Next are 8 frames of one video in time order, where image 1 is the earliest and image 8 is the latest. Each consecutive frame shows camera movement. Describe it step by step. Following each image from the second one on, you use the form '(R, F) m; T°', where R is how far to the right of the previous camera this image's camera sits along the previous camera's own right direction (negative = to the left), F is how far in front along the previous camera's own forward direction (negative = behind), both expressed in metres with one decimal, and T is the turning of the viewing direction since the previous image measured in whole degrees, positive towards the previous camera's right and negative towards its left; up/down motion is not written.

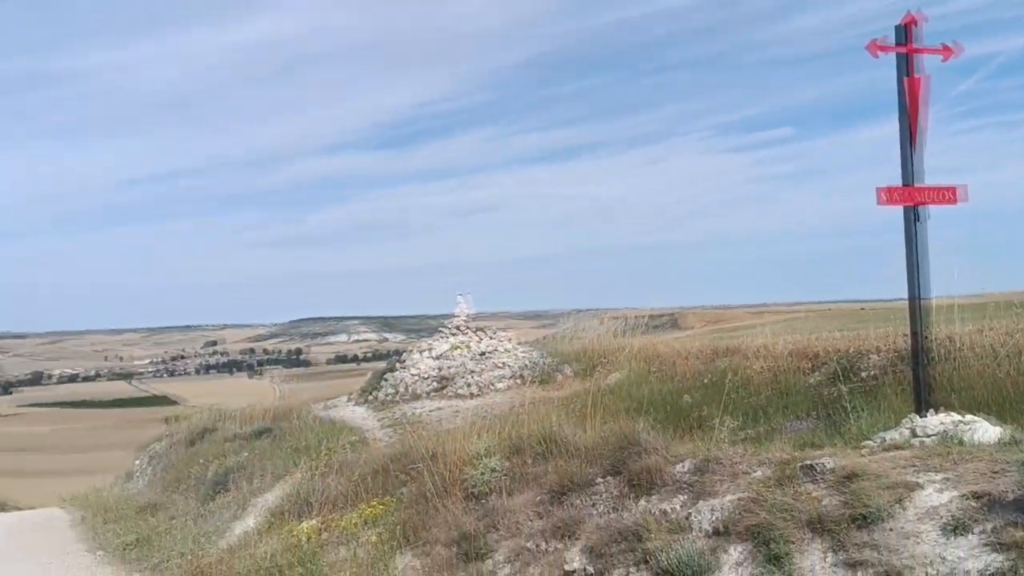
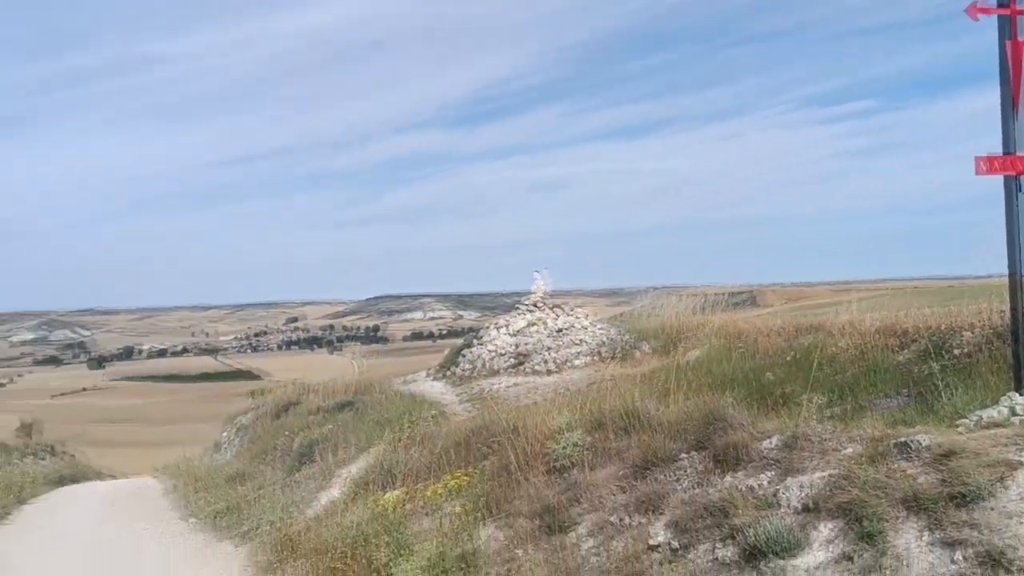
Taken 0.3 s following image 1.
(-0.1, 0.0) m; -5°
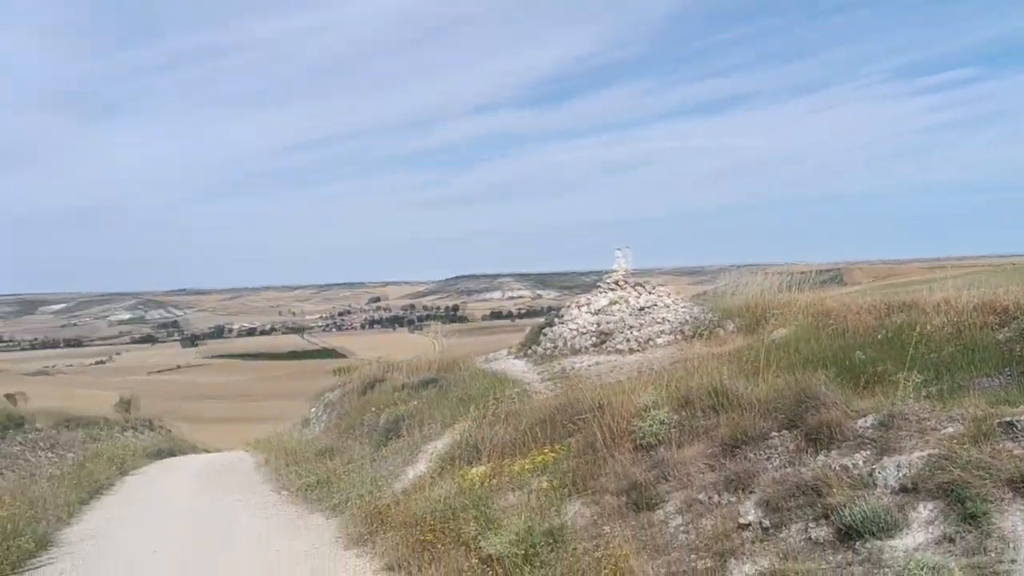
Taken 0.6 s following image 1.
(-0.1, 0.0) m; -5°
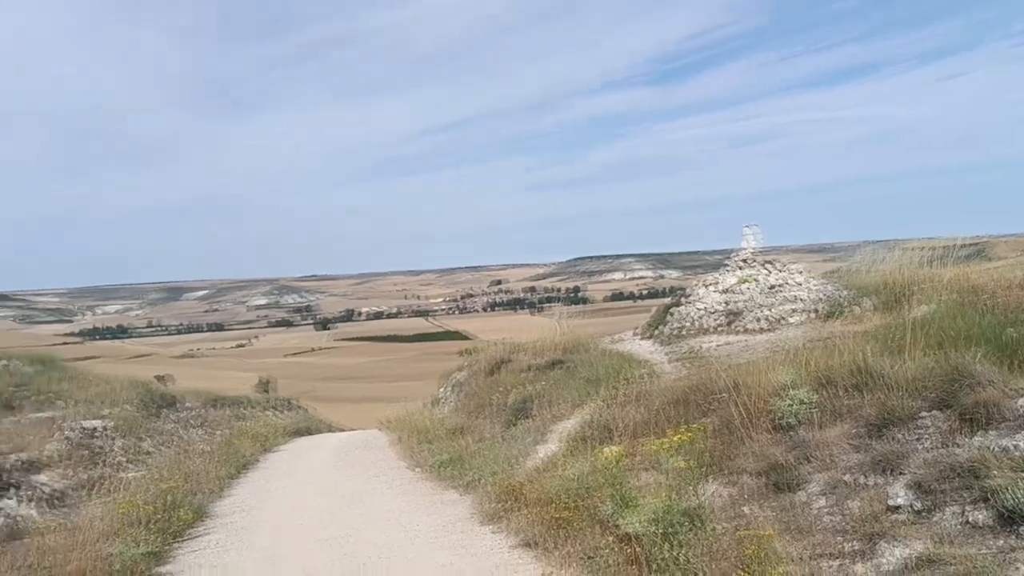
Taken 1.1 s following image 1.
(-0.1, 0.0) m; -8°
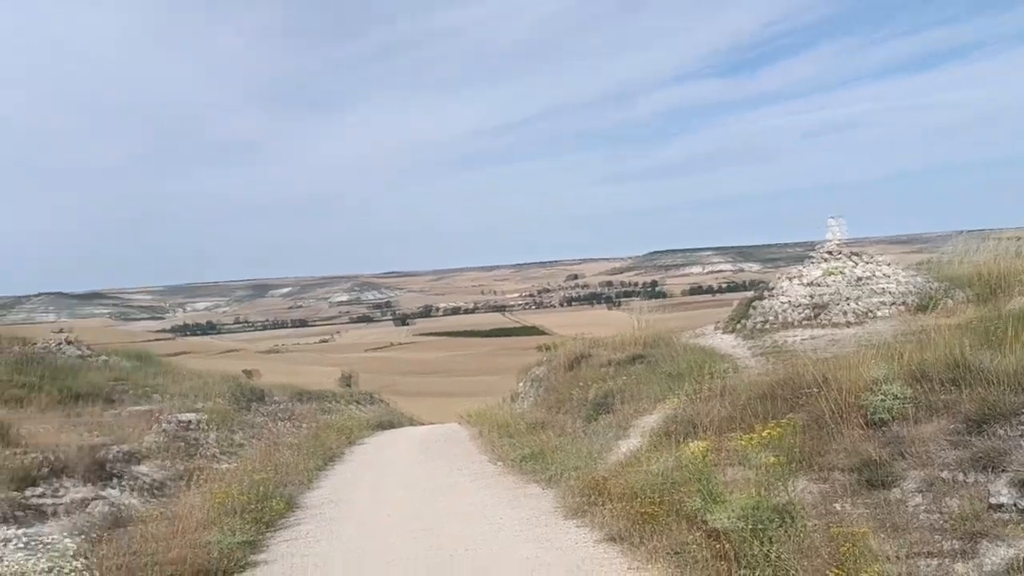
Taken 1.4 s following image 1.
(-0.1, 0.0) m; -5°
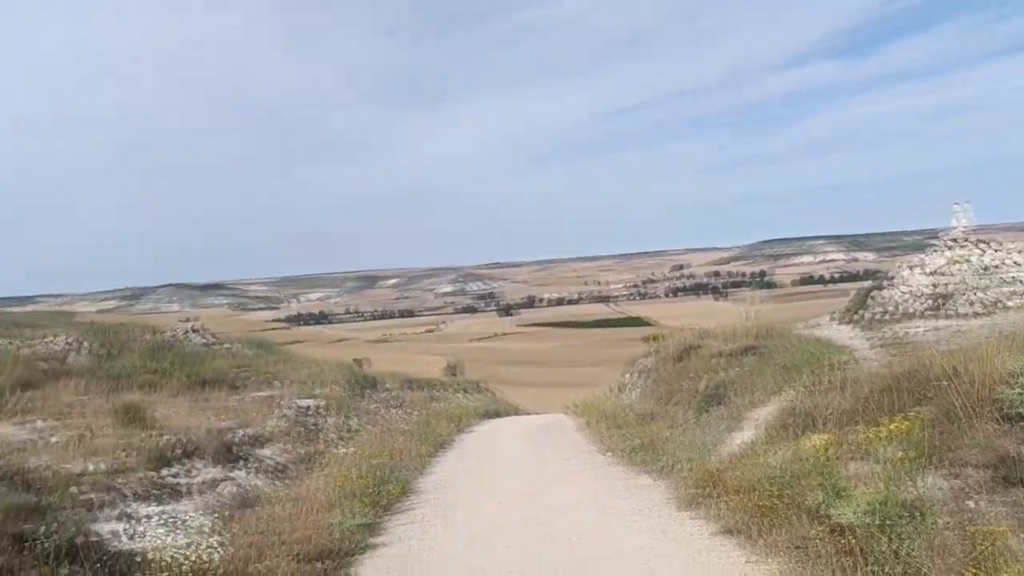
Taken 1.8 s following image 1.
(-0.1, 0.0) m; -6°
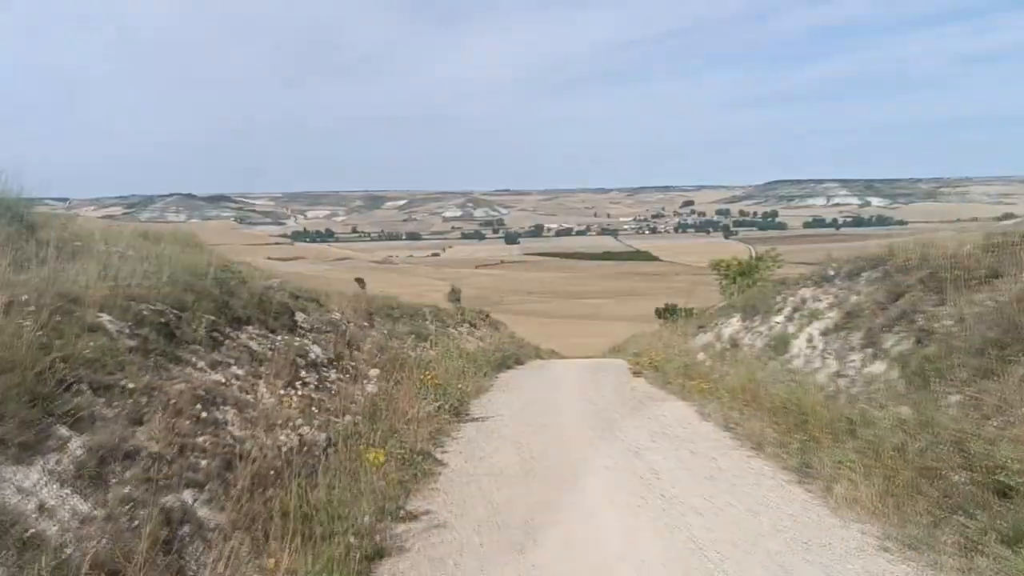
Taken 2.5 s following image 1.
(0.0, +1.2) m; 0°
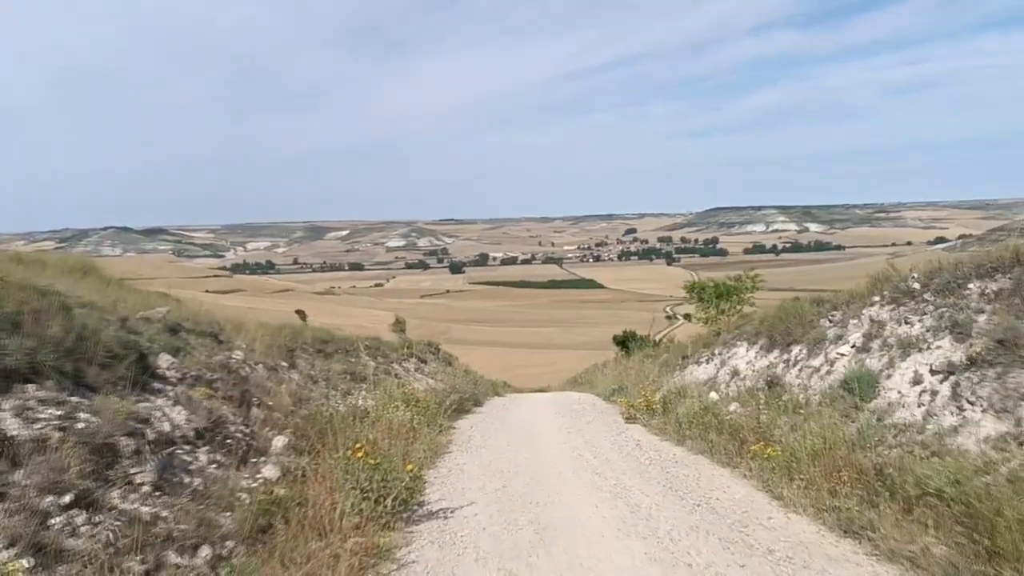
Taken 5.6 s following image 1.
(-0.2, +3.8) m; +3°
